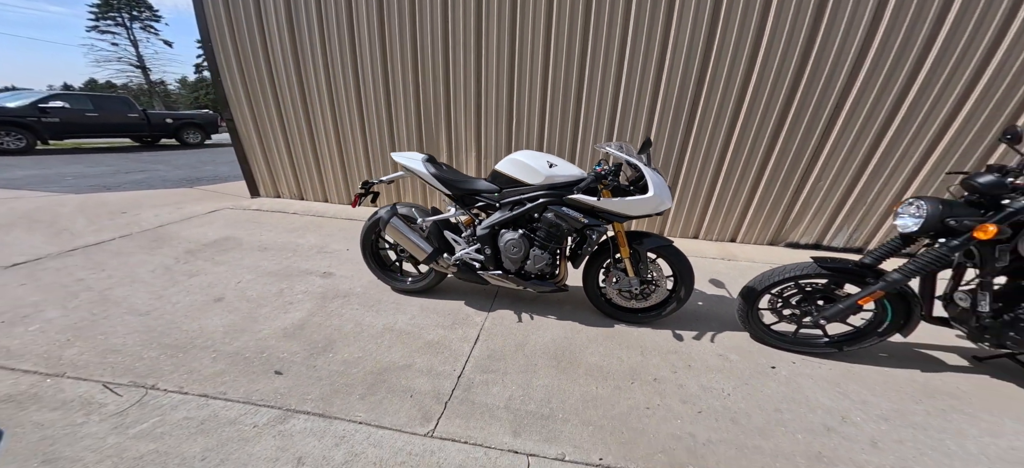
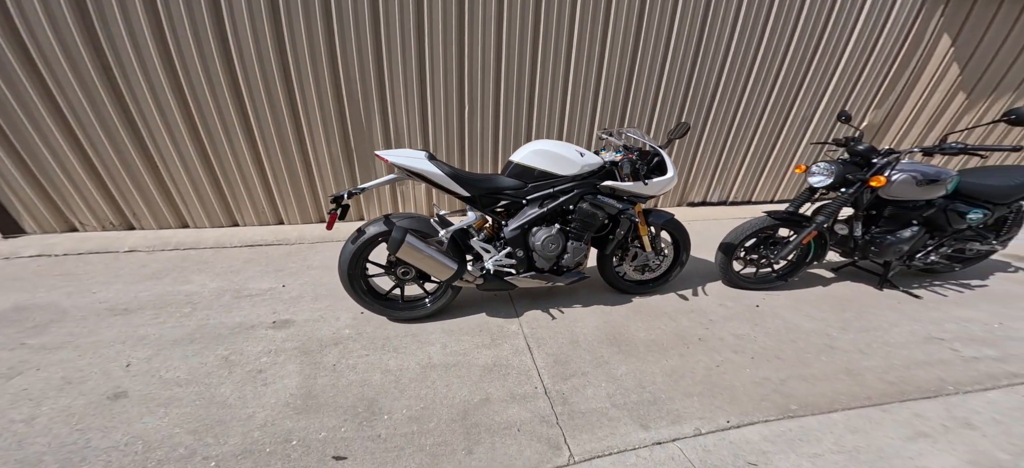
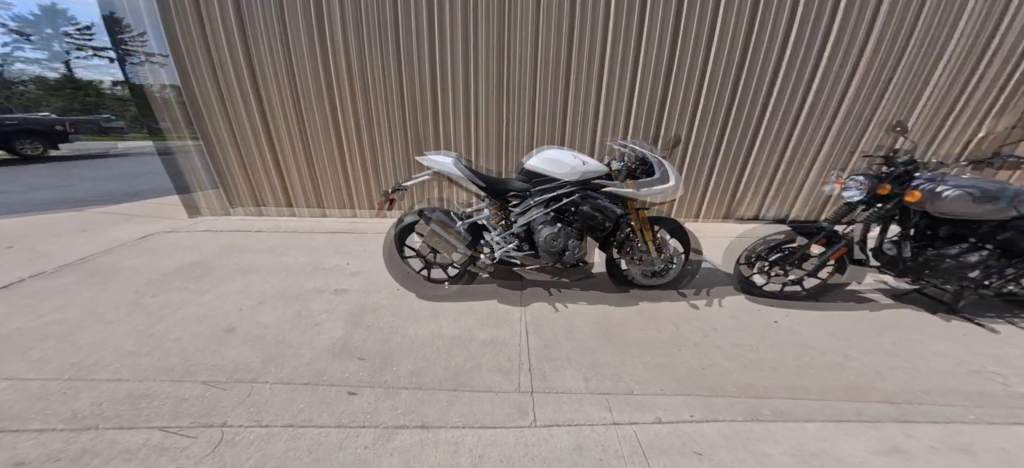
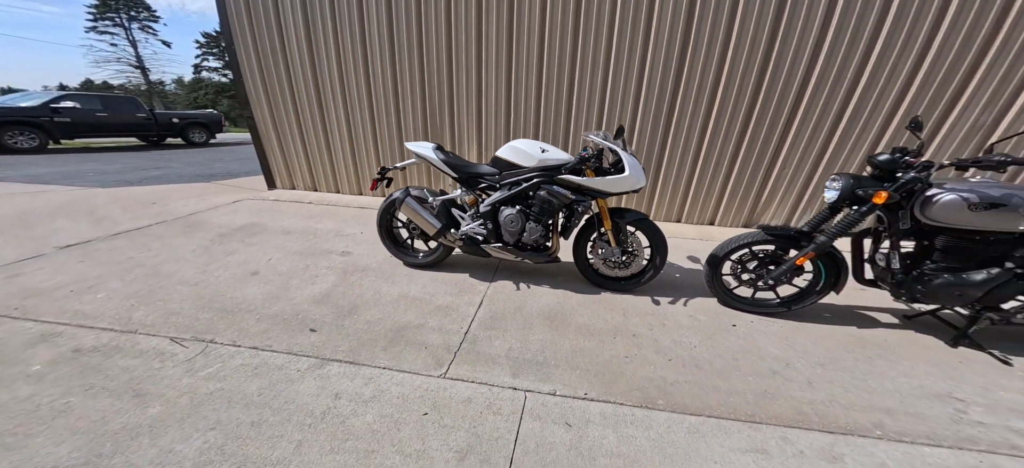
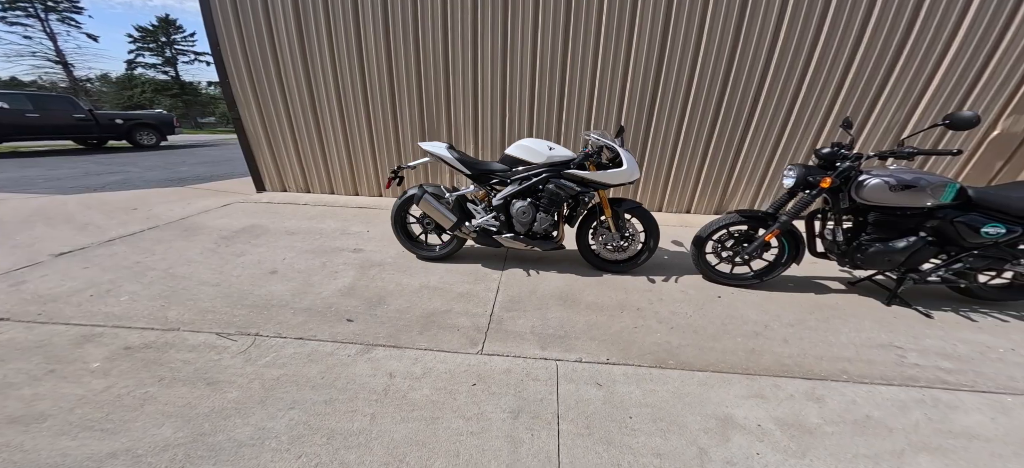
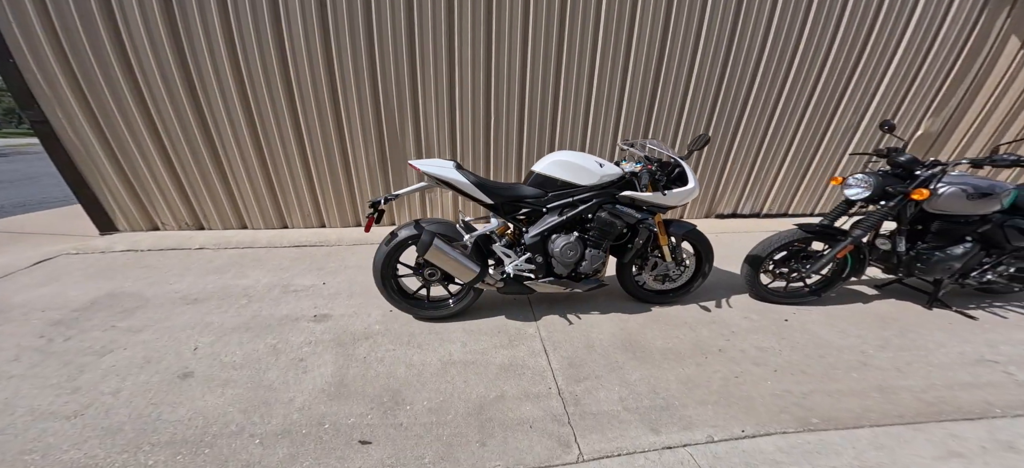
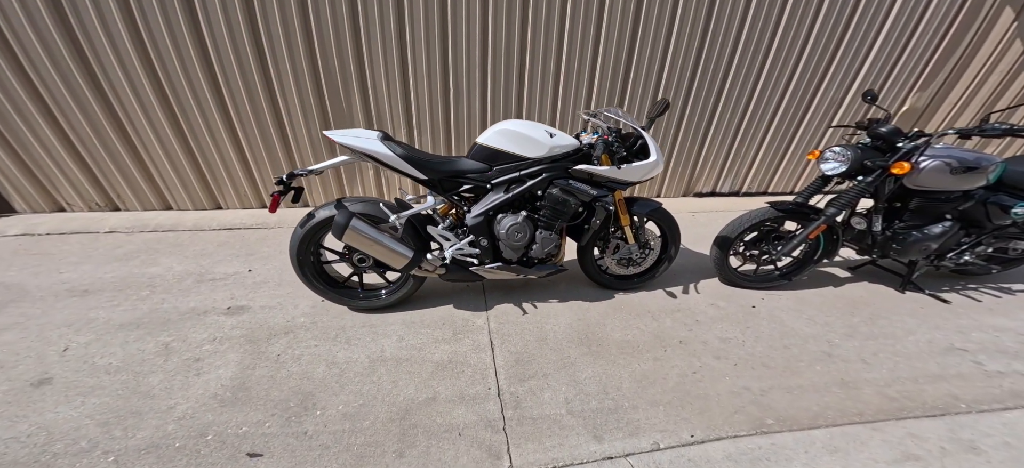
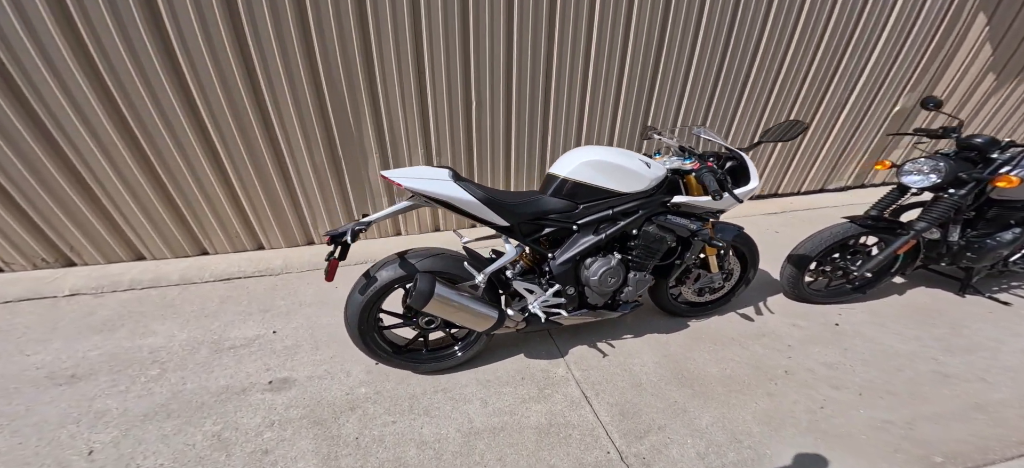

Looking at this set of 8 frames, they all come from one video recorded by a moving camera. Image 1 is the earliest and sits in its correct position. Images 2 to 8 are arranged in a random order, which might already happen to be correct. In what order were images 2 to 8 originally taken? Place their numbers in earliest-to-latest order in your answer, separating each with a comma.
4, 5, 3, 6, 2, 7, 8
